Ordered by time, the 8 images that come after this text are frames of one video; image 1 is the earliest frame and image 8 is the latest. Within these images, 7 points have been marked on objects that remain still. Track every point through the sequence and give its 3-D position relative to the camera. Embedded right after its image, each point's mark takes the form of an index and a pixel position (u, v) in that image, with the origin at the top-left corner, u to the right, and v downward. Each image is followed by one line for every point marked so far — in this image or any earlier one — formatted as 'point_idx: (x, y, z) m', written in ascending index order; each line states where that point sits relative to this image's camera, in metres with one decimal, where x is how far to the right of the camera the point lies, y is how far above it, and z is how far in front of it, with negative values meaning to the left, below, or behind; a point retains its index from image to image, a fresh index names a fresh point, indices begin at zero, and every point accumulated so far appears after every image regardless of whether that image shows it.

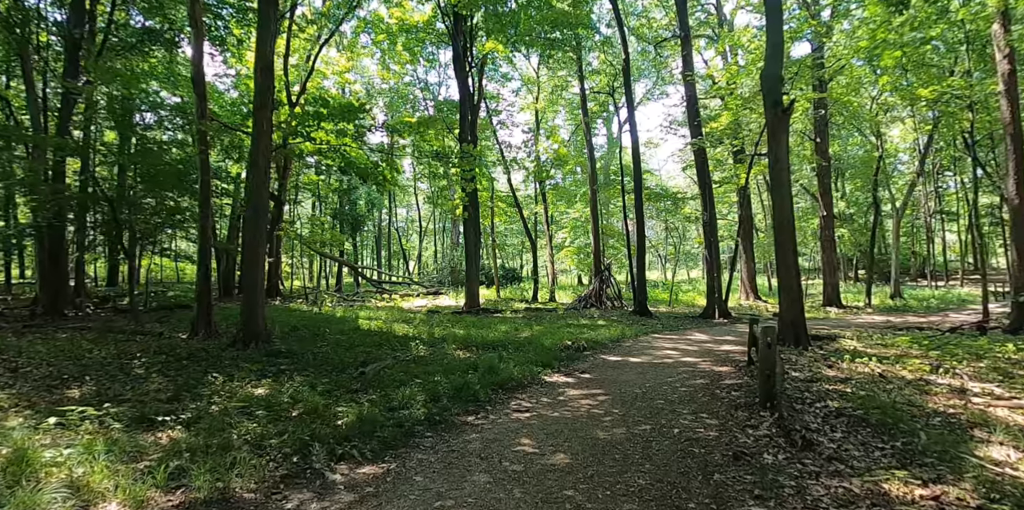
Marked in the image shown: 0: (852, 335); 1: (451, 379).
0: (+6.8, -1.6, +11.1) m
1: (-0.6, -1.3, +5.9) m
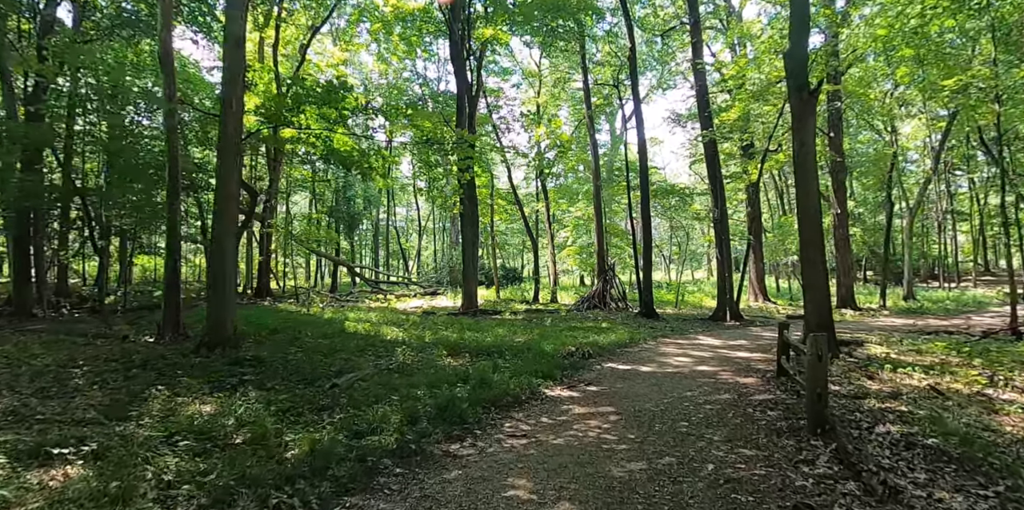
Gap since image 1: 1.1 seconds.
0: (+6.8, -1.5, +10.2) m
1: (-0.7, -1.3, +5.1) m
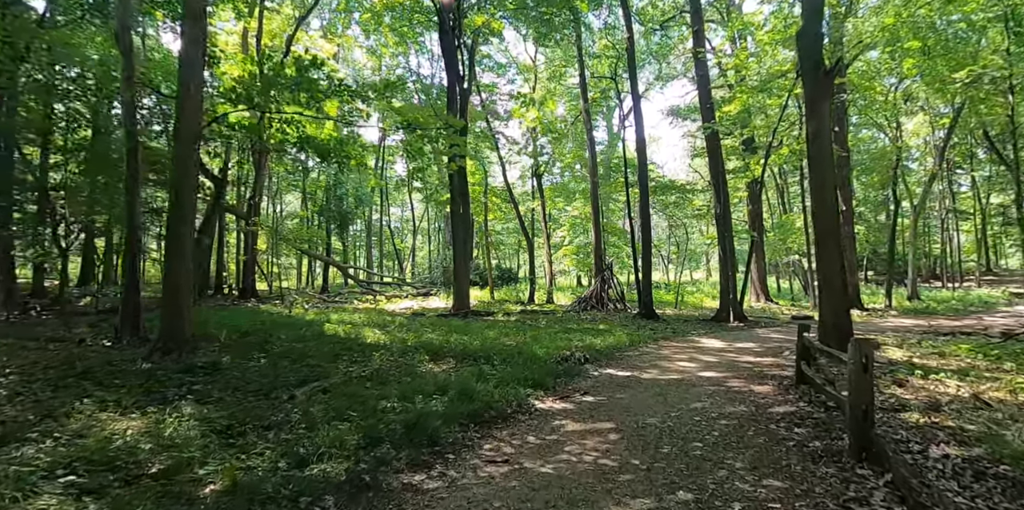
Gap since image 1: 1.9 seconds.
0: (+6.6, -1.5, +9.5) m
1: (-0.8, -1.2, +4.4) m
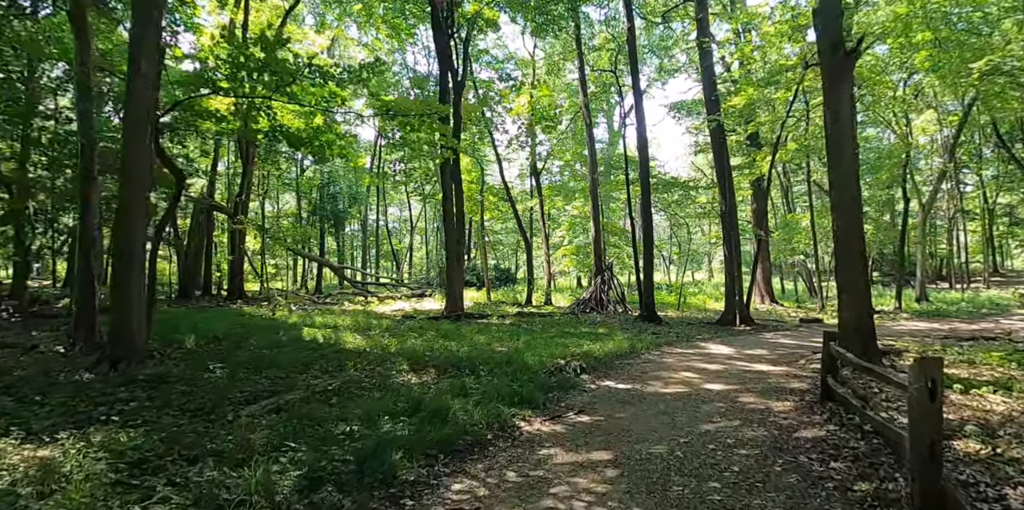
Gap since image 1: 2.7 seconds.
0: (+6.5, -1.5, +8.8) m
1: (-1.0, -1.2, +3.7) m
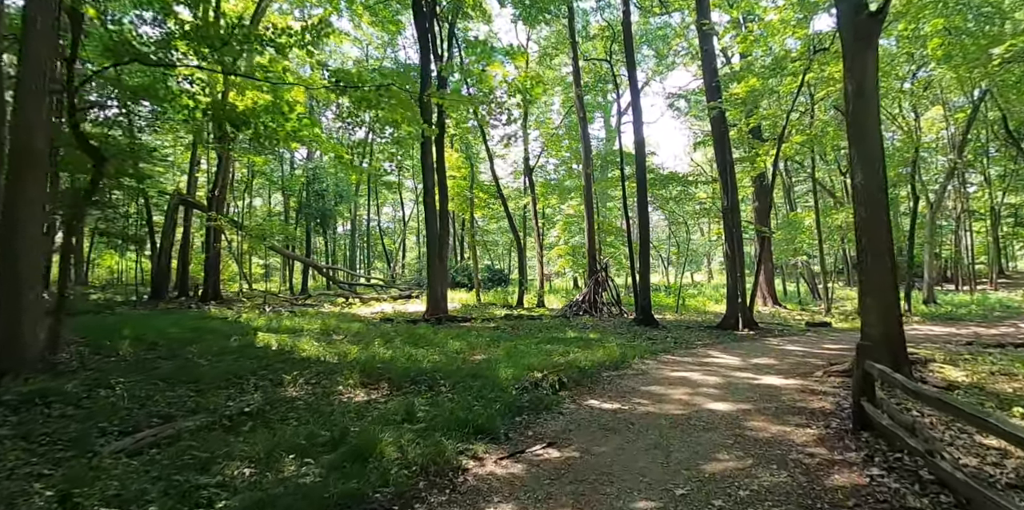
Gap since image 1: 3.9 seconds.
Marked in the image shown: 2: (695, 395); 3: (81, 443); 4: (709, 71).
0: (+6.2, -1.4, +7.9) m
1: (-1.3, -1.1, +2.7) m
2: (+1.8, -1.3, +5.2) m
3: (-2.7, -1.1, +3.3) m
4: (+5.0, +4.7, +14.1) m
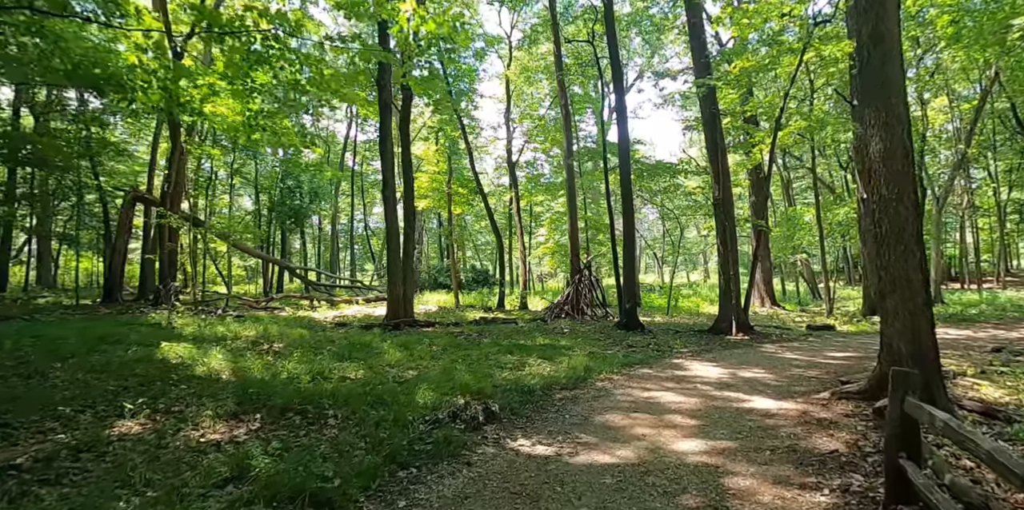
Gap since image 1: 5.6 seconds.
0: (+5.5, -1.3, +6.6) m
1: (-1.9, -1.1, +1.4) m
2: (+1.1, -1.3, +4.0) m
3: (-3.3, -1.1, +2.0) m
4: (+4.3, +4.8, +12.8) m
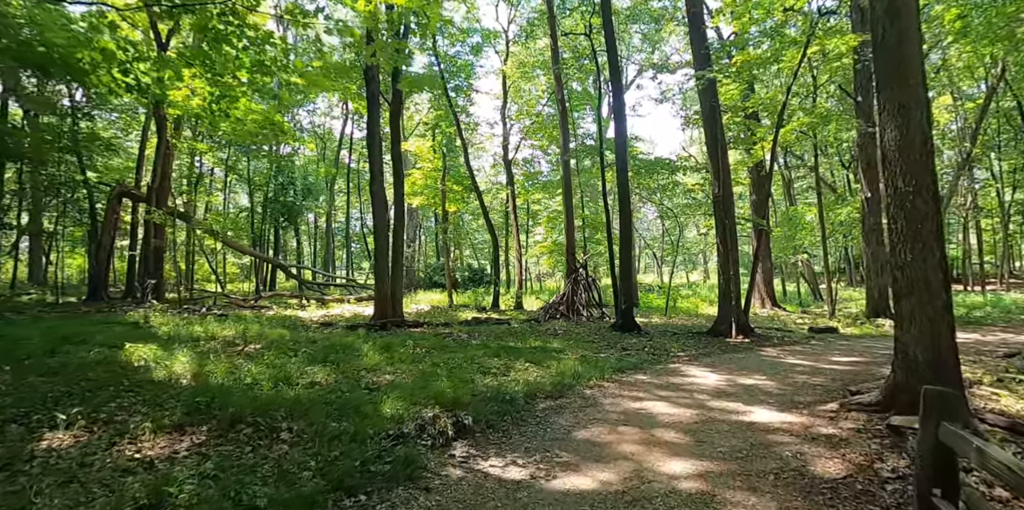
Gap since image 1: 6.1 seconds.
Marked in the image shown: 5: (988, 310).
0: (+5.3, -1.3, +6.2) m
1: (-2.1, -1.0, +1.0) m
2: (+0.9, -1.2, +3.6) m
3: (-3.5, -1.0, +1.6) m
4: (+4.2, +4.8, +12.4) m
5: (+16.4, -1.9, +18.9) m
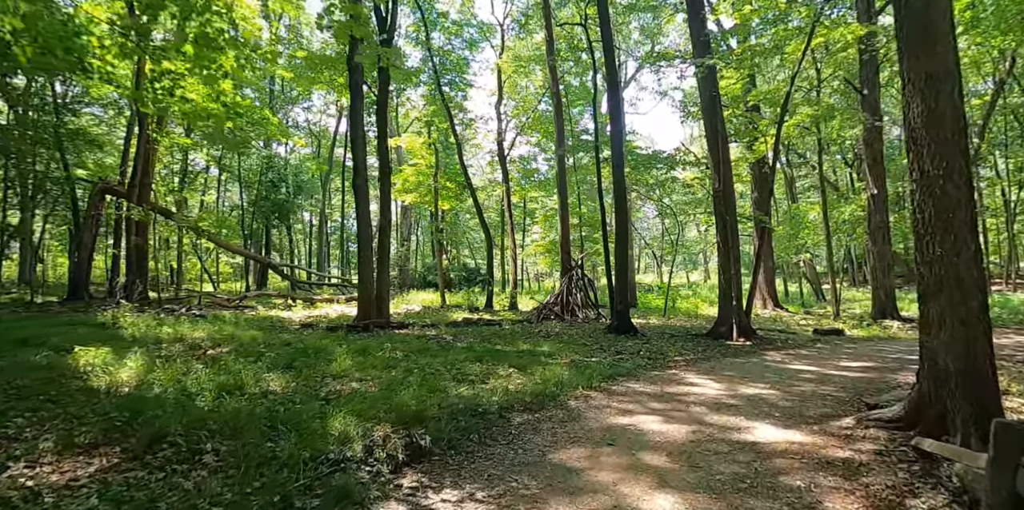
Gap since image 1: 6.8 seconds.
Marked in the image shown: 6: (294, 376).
0: (+5.1, -1.3, +5.7) m
1: (-2.3, -1.0, +0.5) m
2: (+0.7, -1.2, +3.0) m
3: (-3.7, -1.0, +1.1) m
4: (+4.0, +4.8, +11.8) m
5: (+16.2, -1.9, +18.4) m
6: (-2.1, -1.2, +5.3) m
